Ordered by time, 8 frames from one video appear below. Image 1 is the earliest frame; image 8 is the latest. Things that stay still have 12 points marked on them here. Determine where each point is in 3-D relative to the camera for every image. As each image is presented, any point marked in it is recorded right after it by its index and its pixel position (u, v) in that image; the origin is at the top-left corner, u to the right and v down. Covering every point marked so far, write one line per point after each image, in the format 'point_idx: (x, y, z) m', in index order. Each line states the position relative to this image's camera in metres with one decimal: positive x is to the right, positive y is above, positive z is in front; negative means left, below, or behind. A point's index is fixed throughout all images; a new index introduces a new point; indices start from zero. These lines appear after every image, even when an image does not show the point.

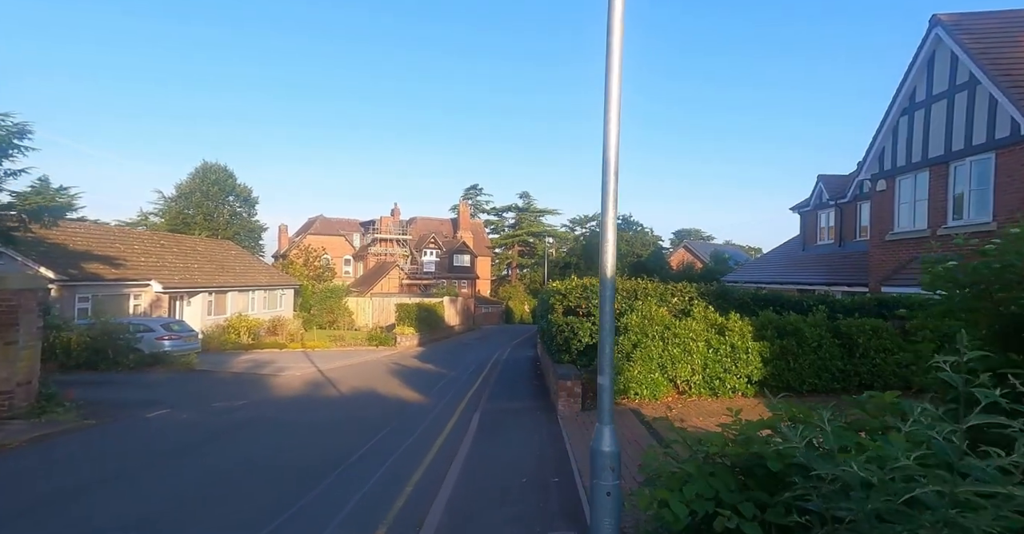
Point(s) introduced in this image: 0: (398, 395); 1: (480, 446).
0: (-2.9, -3.5, +15.2) m
1: (-0.5, -3.0, +9.7) m
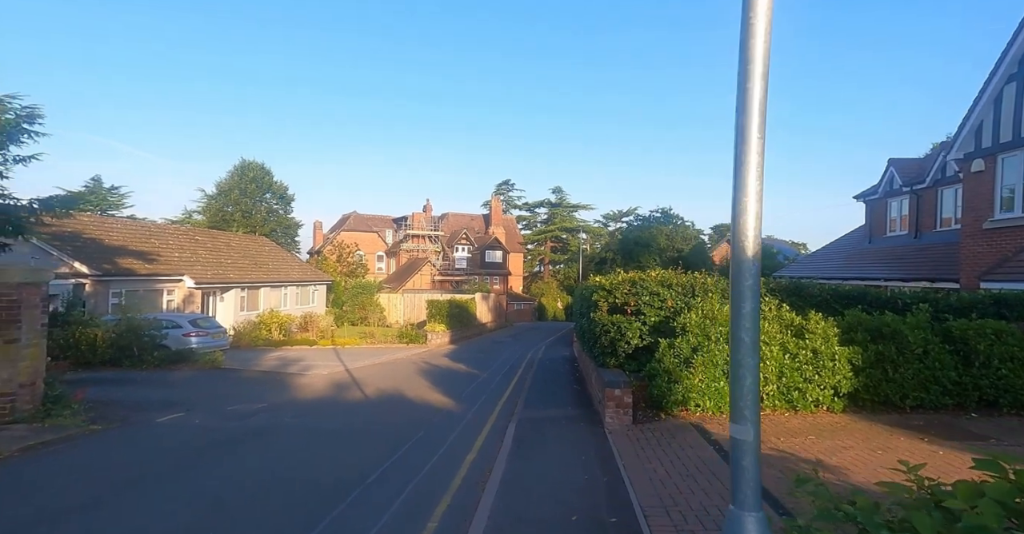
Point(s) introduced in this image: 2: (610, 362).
0: (-2.0, -3.3, +14.2) m
1: (+0.1, -2.9, +8.6) m
2: (+2.0, -1.9, +12.0) m
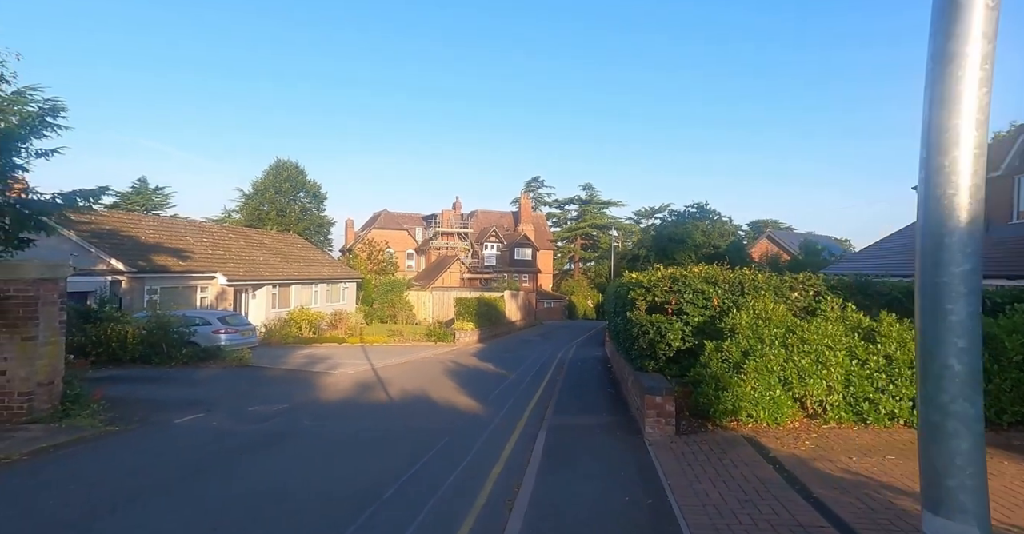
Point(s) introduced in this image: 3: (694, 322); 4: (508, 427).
0: (-1.3, -3.2, +13.6) m
1: (+0.5, -2.8, +7.9) m
2: (+2.6, -1.9, +11.2) m
3: (+3.2, -1.0, +10.4) m
4: (-0.1, -3.1, +11.2) m
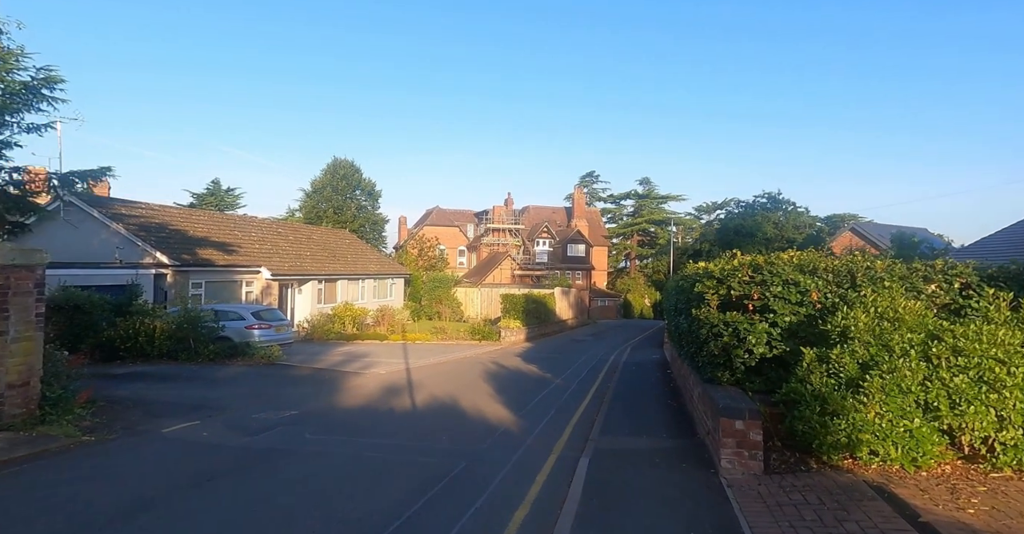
0: (-0.5, -3.0, +11.8) m
1: (+0.8, -2.6, +5.9) m
2: (+3.2, -1.6, +9.0) m
3: (+3.8, -0.8, +8.2) m
4: (+0.5, -2.9, +9.3) m
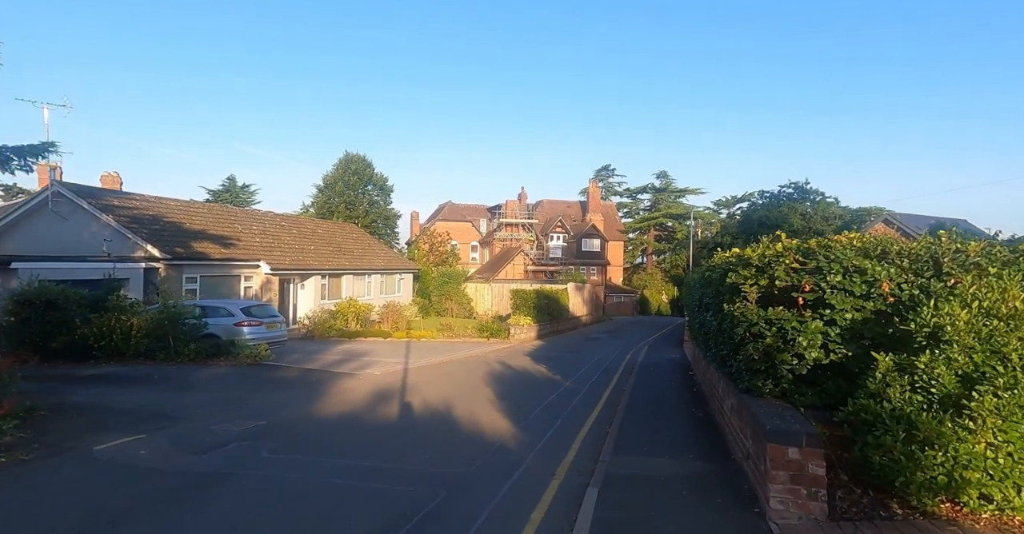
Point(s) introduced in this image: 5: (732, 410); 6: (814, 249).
0: (-0.5, -2.8, +10.2) m
1: (+0.6, -2.4, +4.3) m
2: (+3.1, -1.5, +7.3) m
3: (+3.7, -0.6, +6.5) m
4: (+0.4, -2.7, +7.7) m
5: (+3.2, -2.1, +8.7) m
6: (+3.5, +0.2, +6.8) m
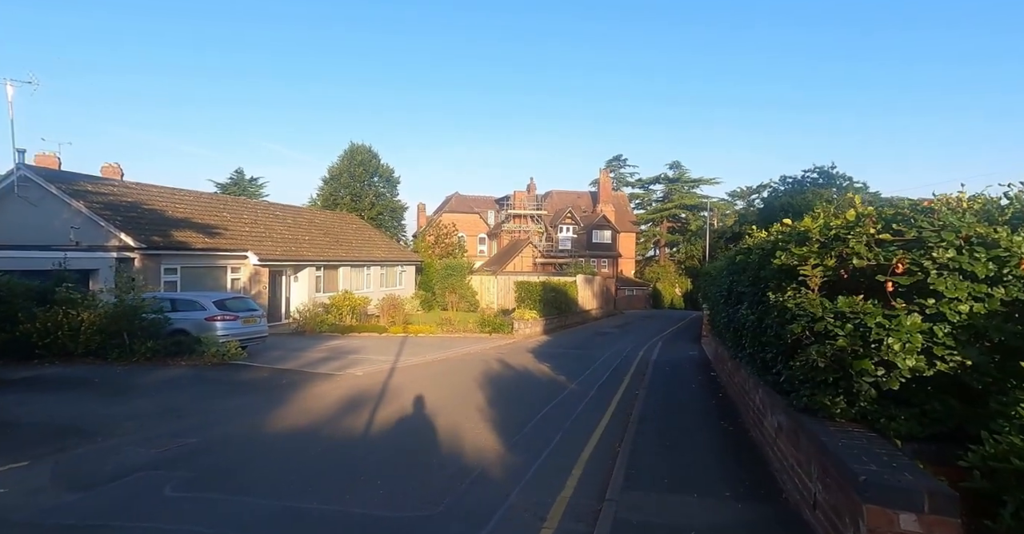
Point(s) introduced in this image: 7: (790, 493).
0: (-0.7, -2.5, +8.3) m
1: (+0.3, -2.2, +2.3) m
2: (+2.9, -1.2, +5.3) m
3: (+3.4, -0.4, +4.4) m
4: (+0.2, -2.5, +5.7) m
5: (+3.0, -1.9, +6.7) m
6: (+3.2, +0.5, +4.7) m
7: (+2.8, -2.2, +5.9) m
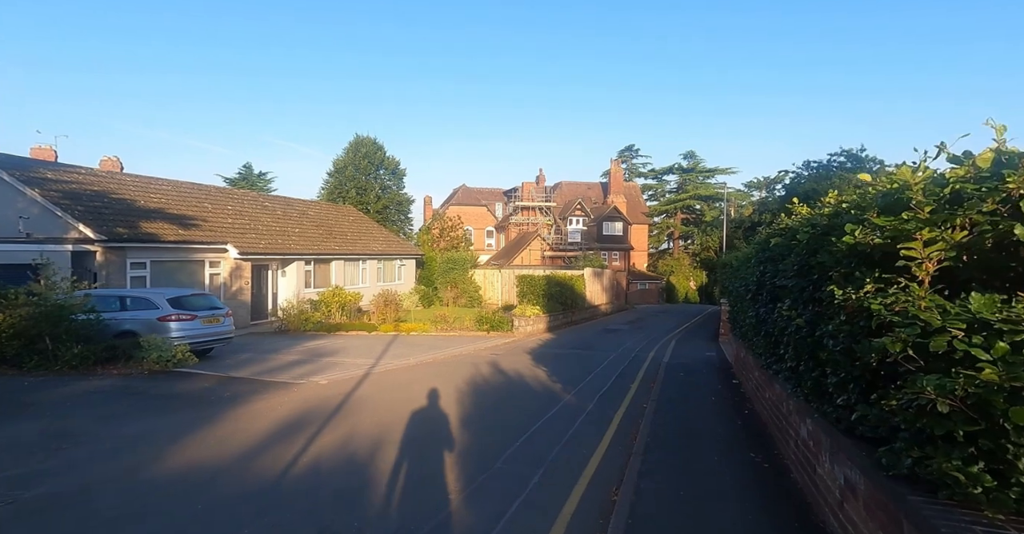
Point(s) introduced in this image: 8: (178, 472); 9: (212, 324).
0: (-1.1, -2.4, +6.1) m
1: (-0.2, -2.1, +0.1) m
2: (+2.4, -1.1, +3.1) m
3: (+2.9, -0.2, +2.2) m
4: (-0.3, -2.3, +3.6) m
5: (+2.6, -1.7, +4.5) m
6: (+2.7, +0.6, +2.4) m
7: (+2.3, -2.1, +3.6) m
8: (-4.0, -2.4, +7.1) m
9: (-8.4, -1.6, +16.4) m
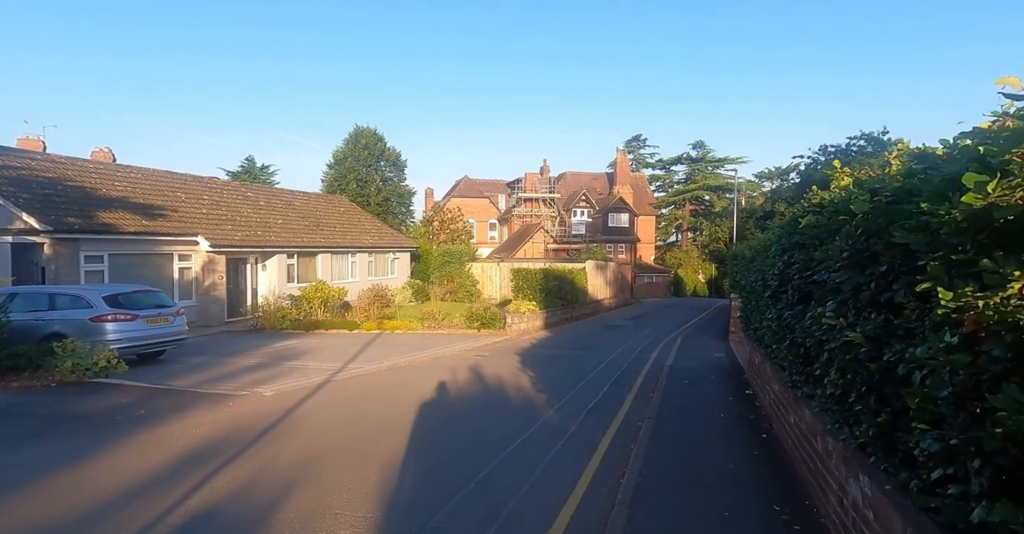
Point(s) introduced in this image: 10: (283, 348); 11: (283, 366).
0: (-1.7, -2.3, +4.2) m
1: (-0.9, -2.1, -1.8) m
2: (+1.7, -1.0, +1.1) m
3: (+2.2, -0.2, +0.2) m
4: (-0.9, -2.3, +1.6) m
5: (+1.9, -1.6, +2.5) m
6: (+2.0, +0.6, +0.4) m
7: (+1.6, -2.0, +1.7) m
8: (-4.5, -2.3, +5.3) m
9: (-8.9, -1.4, +14.6) m
10: (-7.4, -2.6, +19.3) m
11: (-6.1, -2.5, +15.7) m
